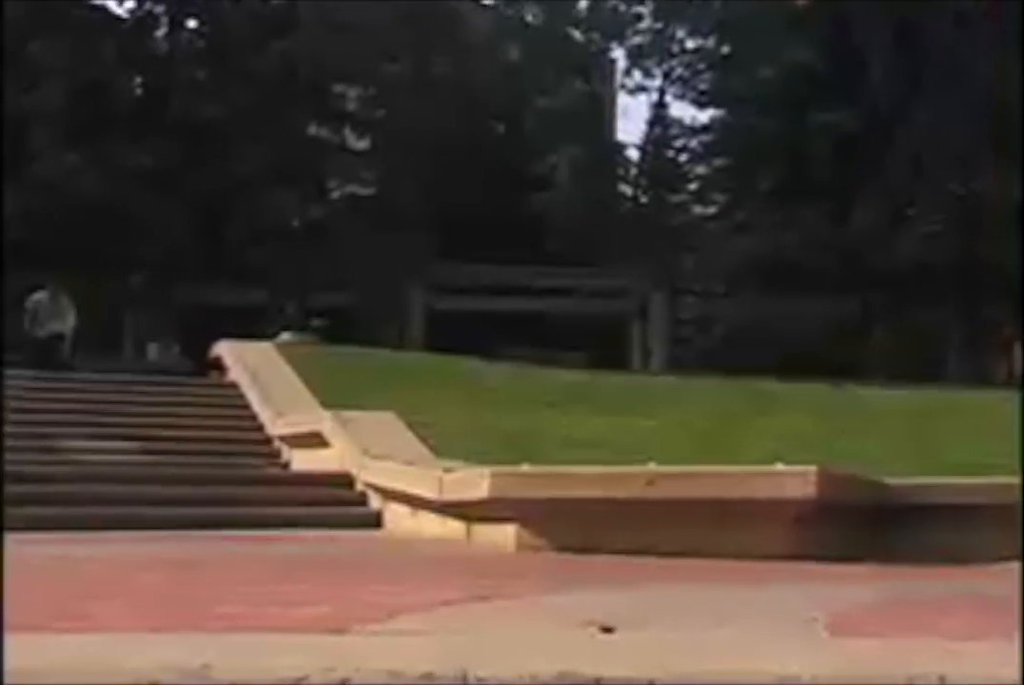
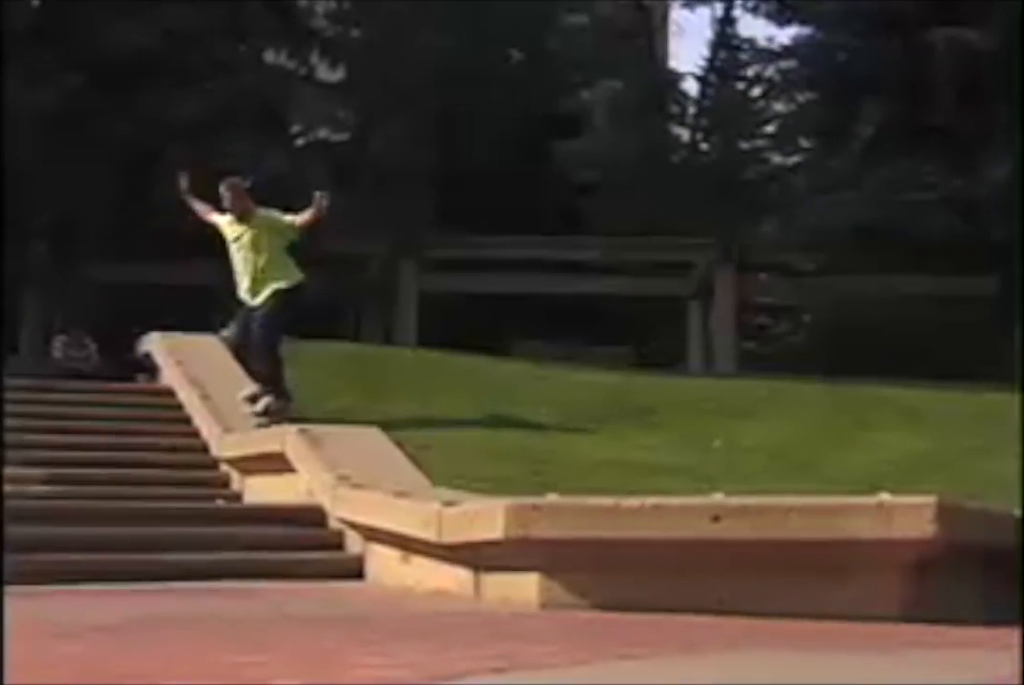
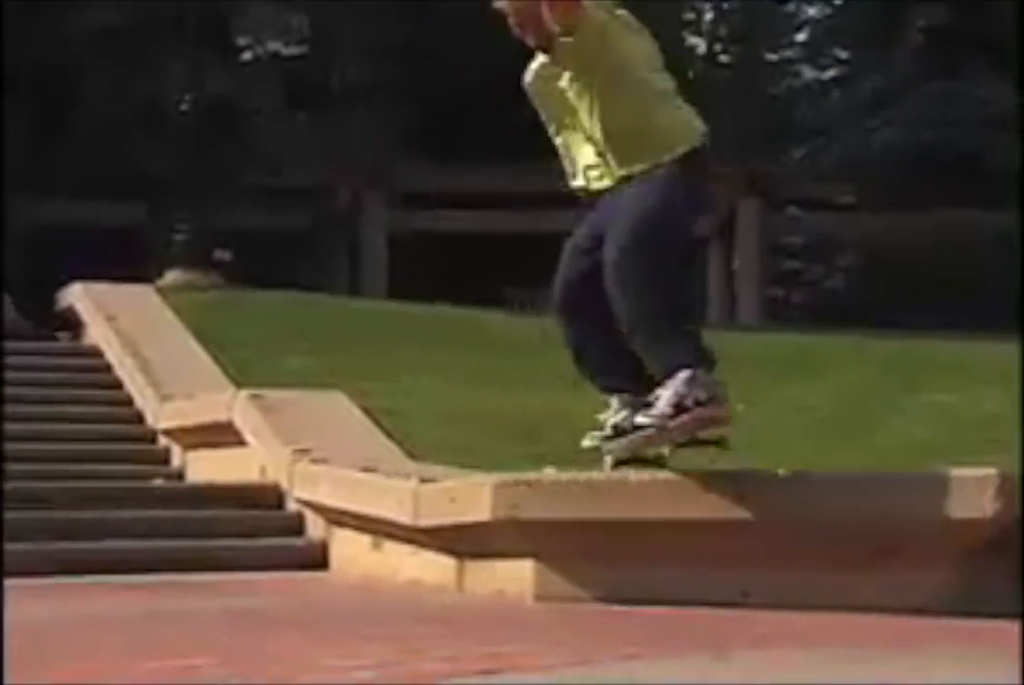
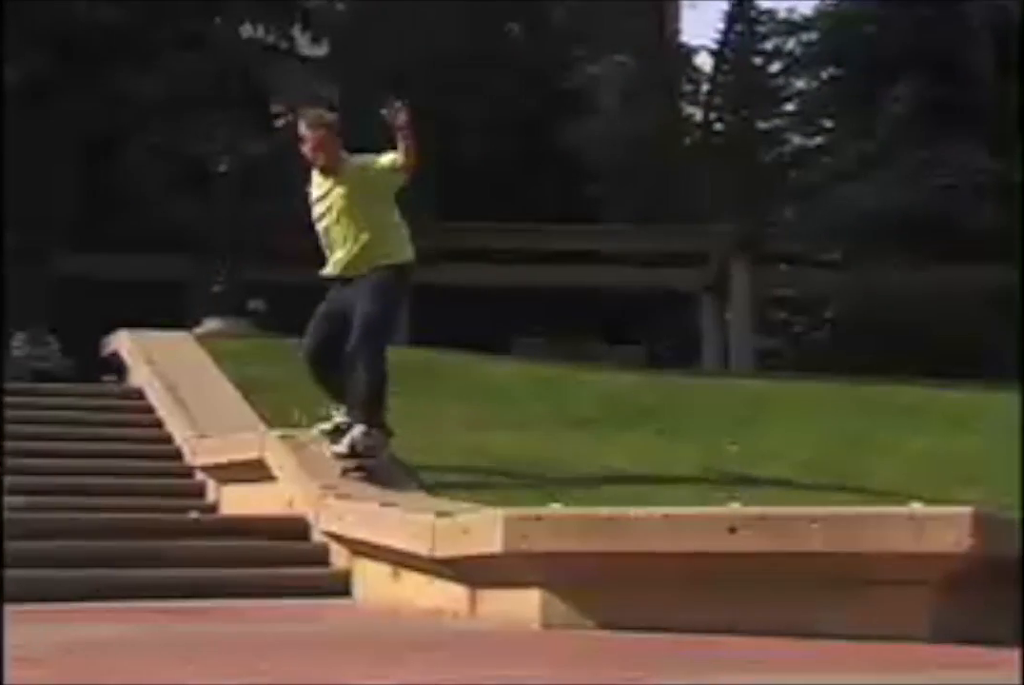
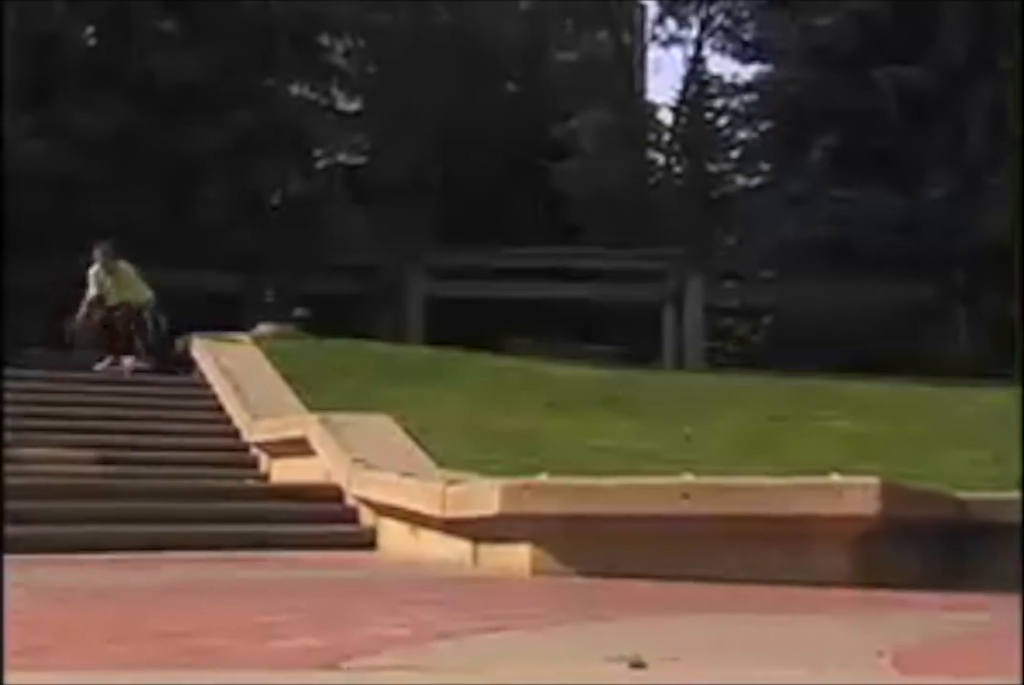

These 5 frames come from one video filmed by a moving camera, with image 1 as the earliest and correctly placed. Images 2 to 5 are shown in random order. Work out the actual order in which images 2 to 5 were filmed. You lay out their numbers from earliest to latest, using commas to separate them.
5, 2, 4, 3
